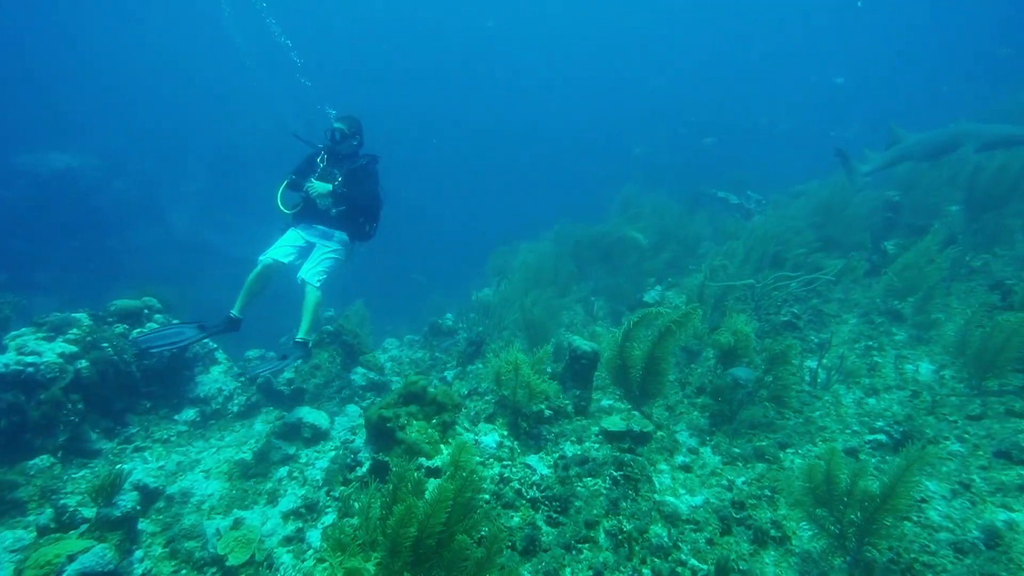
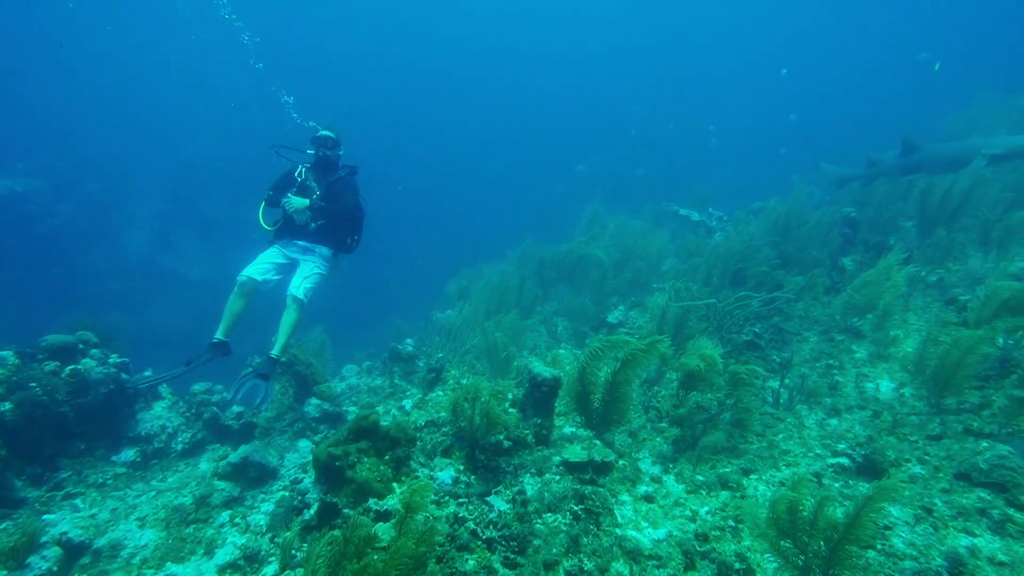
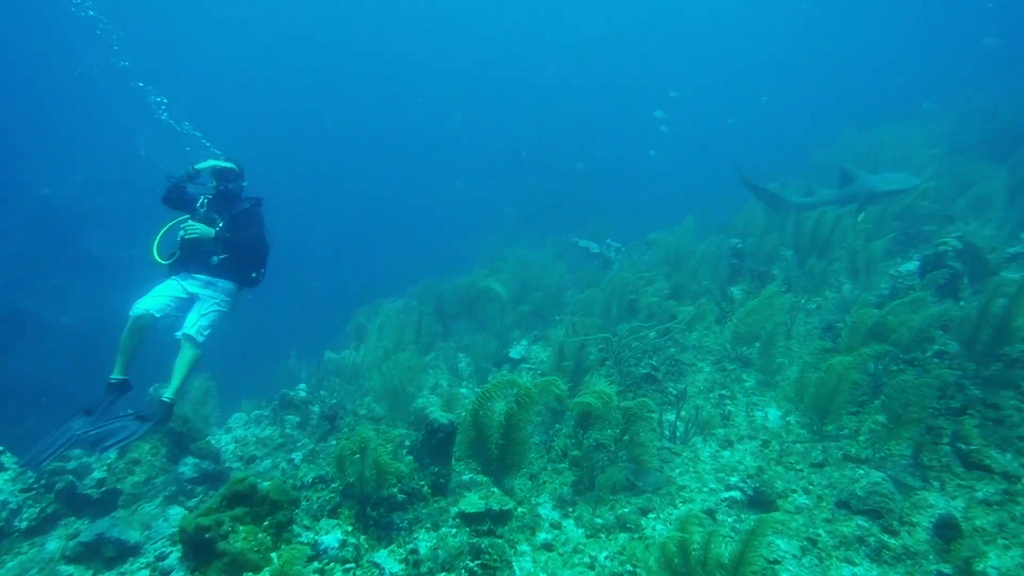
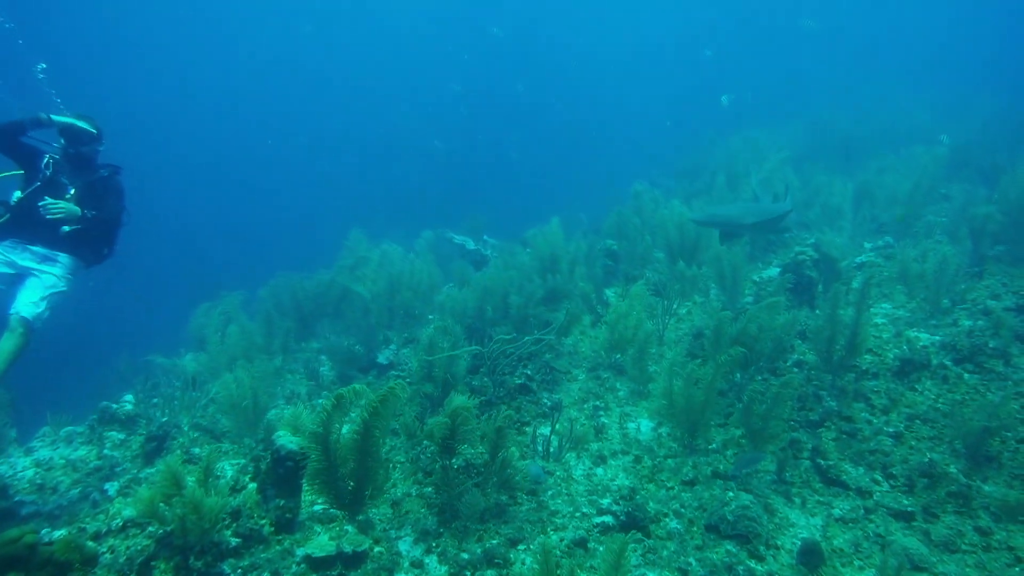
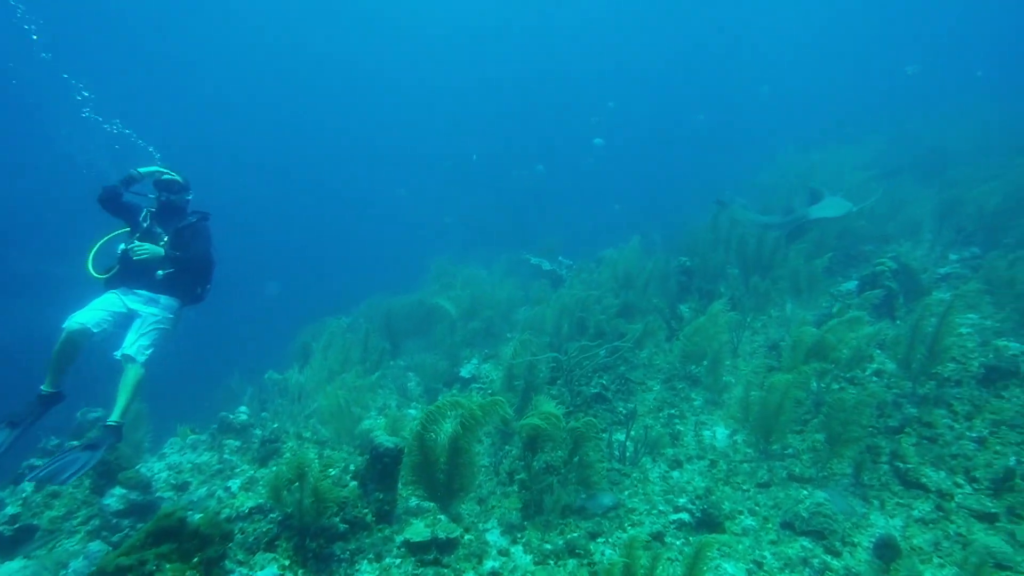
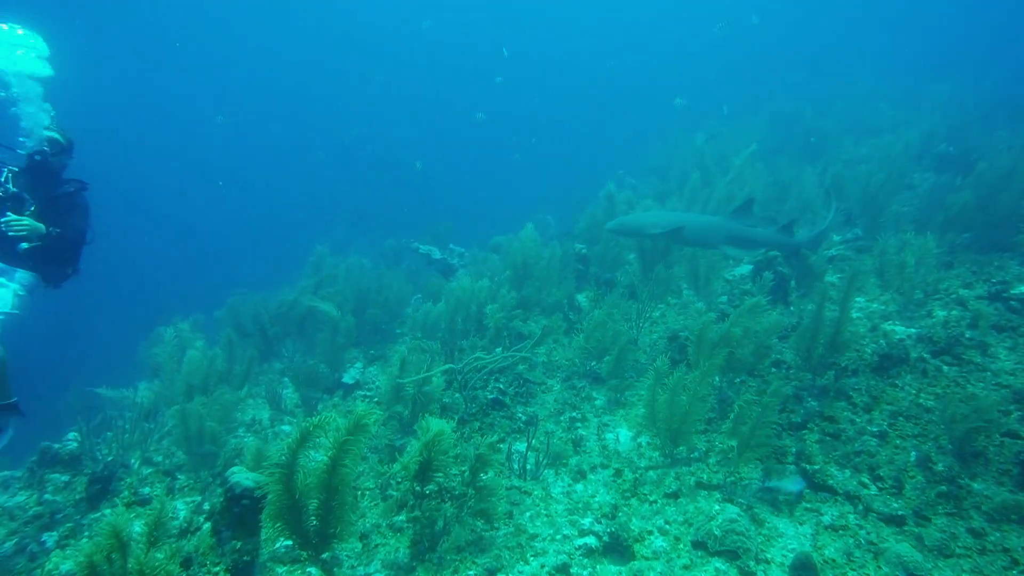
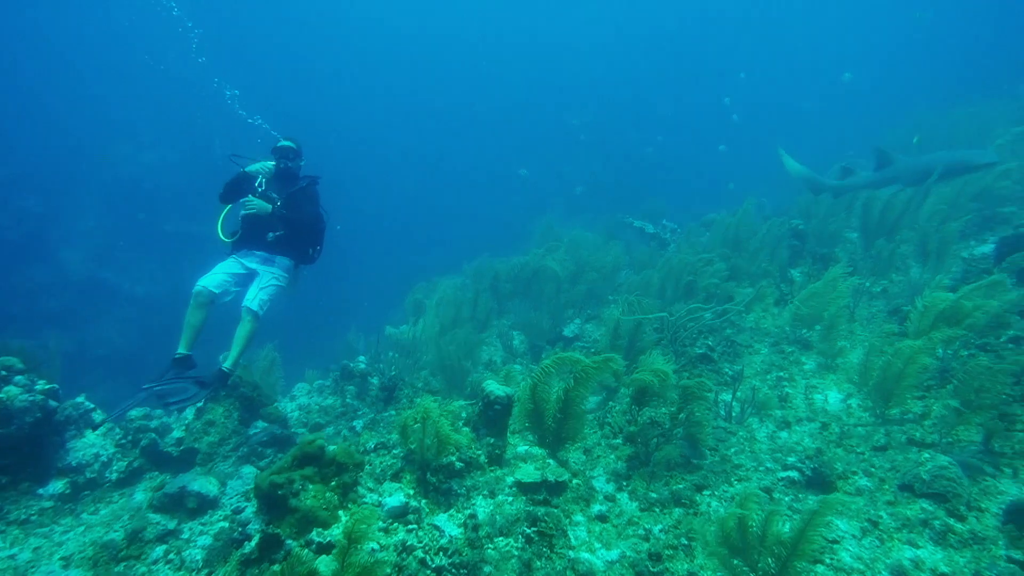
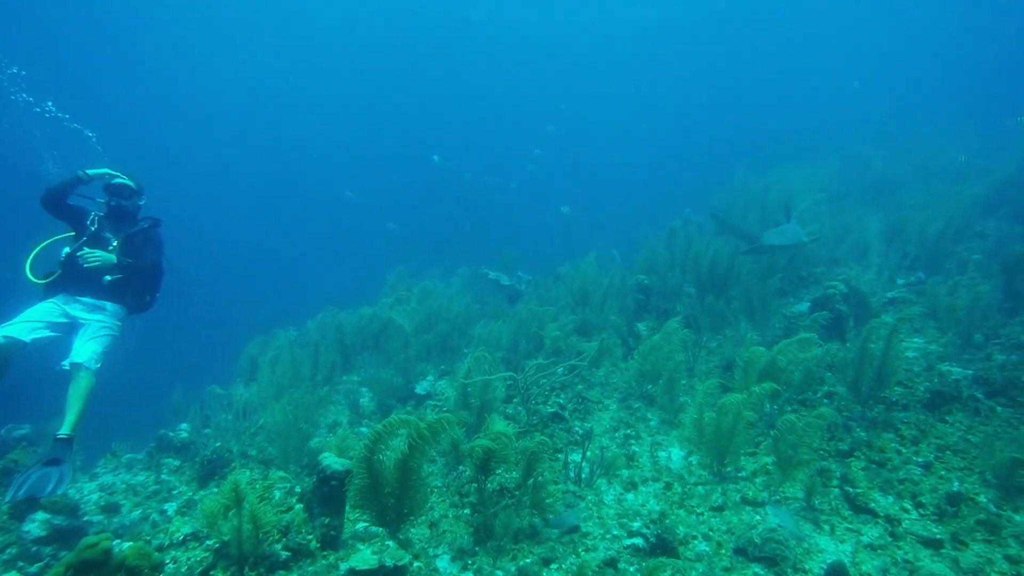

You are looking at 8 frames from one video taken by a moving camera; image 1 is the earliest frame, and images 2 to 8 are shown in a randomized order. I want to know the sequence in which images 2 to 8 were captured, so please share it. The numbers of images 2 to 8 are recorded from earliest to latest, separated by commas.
2, 7, 3, 5, 8, 4, 6
